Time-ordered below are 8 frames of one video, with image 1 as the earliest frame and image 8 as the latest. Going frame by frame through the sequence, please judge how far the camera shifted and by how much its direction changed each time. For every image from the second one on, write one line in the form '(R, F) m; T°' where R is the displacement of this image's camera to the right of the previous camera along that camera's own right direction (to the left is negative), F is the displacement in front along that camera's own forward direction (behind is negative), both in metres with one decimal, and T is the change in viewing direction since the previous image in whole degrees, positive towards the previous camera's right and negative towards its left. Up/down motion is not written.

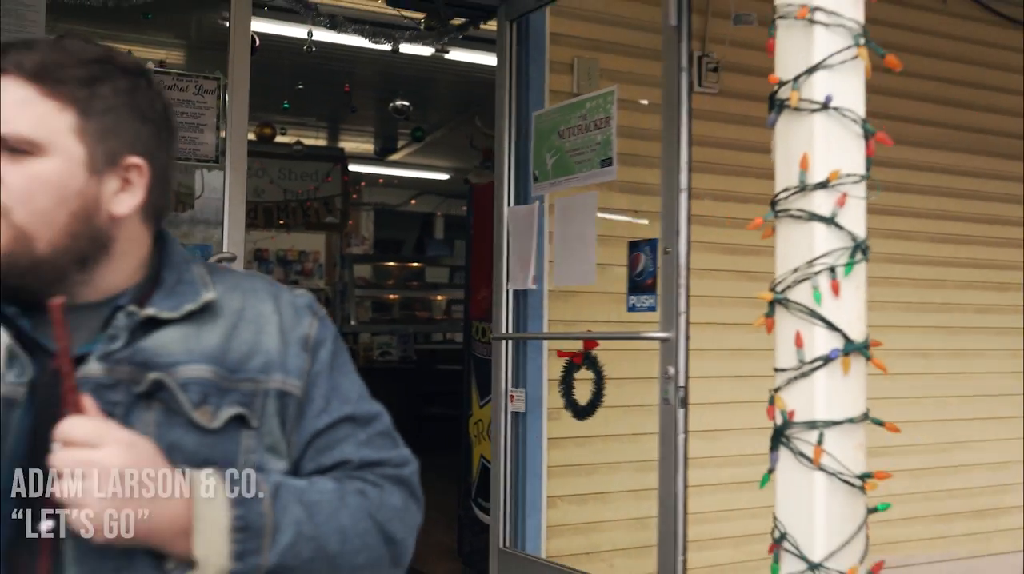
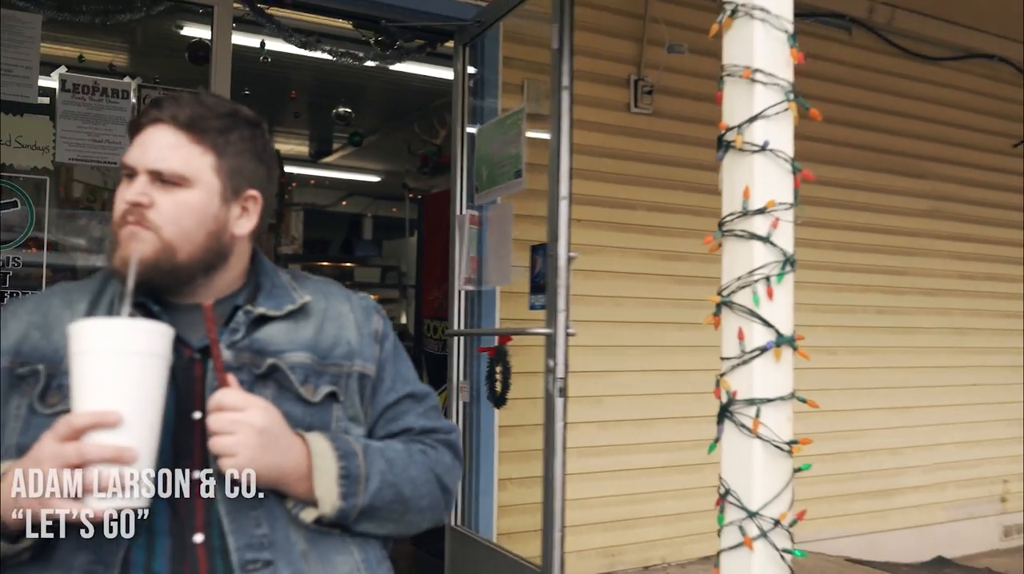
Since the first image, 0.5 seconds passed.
(-0.2, -0.3) m; +5°
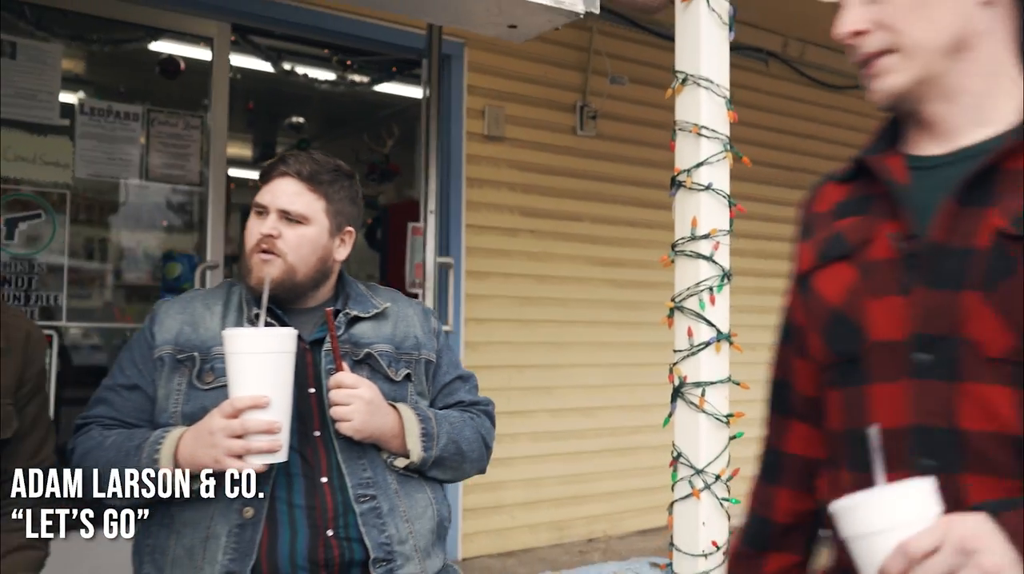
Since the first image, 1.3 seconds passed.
(-0.2, -0.5) m; +5°
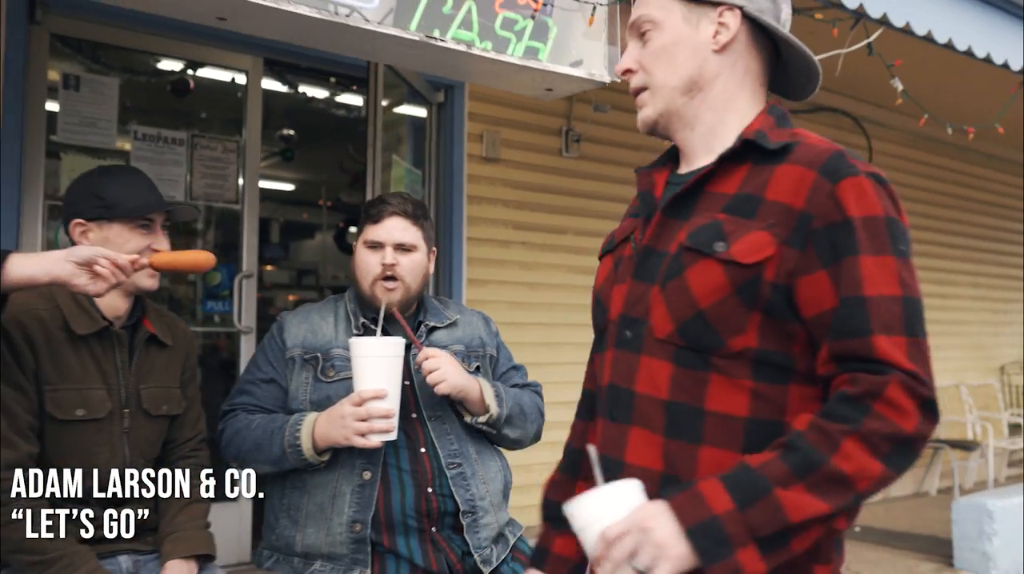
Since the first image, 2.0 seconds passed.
(-0.3, -0.6) m; +3°
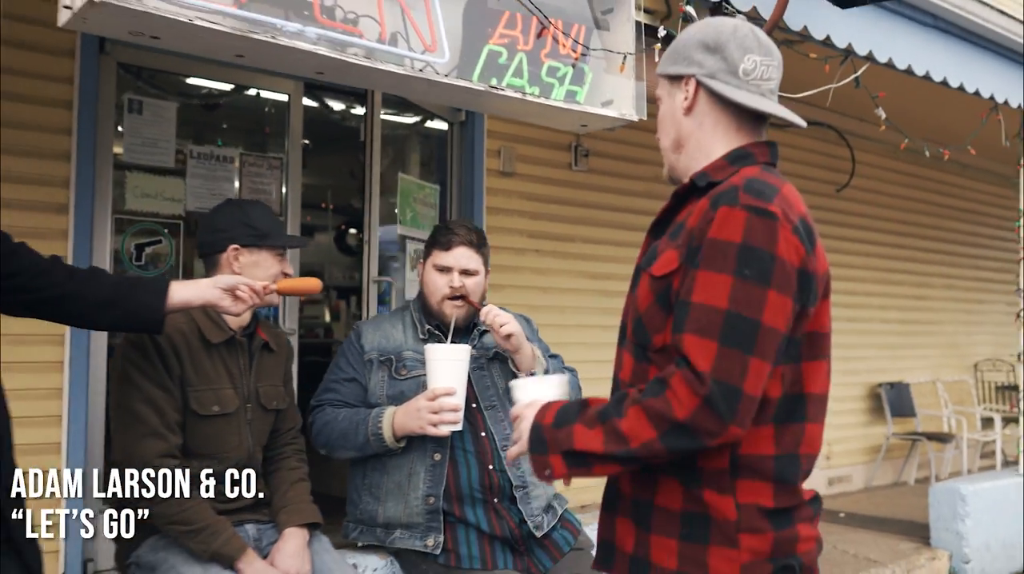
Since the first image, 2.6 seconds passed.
(-0.2, -0.4) m; +1°
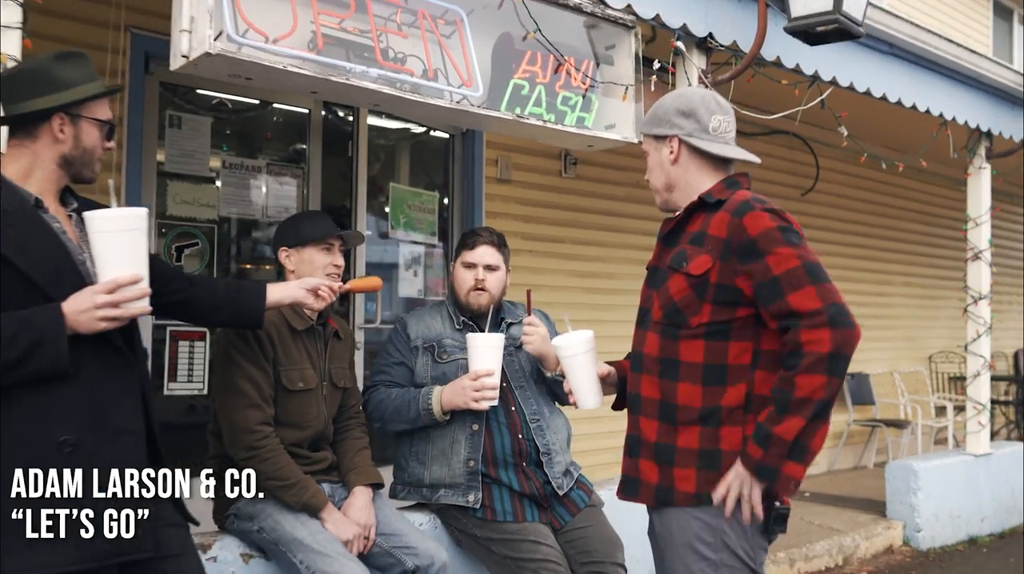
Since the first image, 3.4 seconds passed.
(-0.2, -0.5) m; +2°
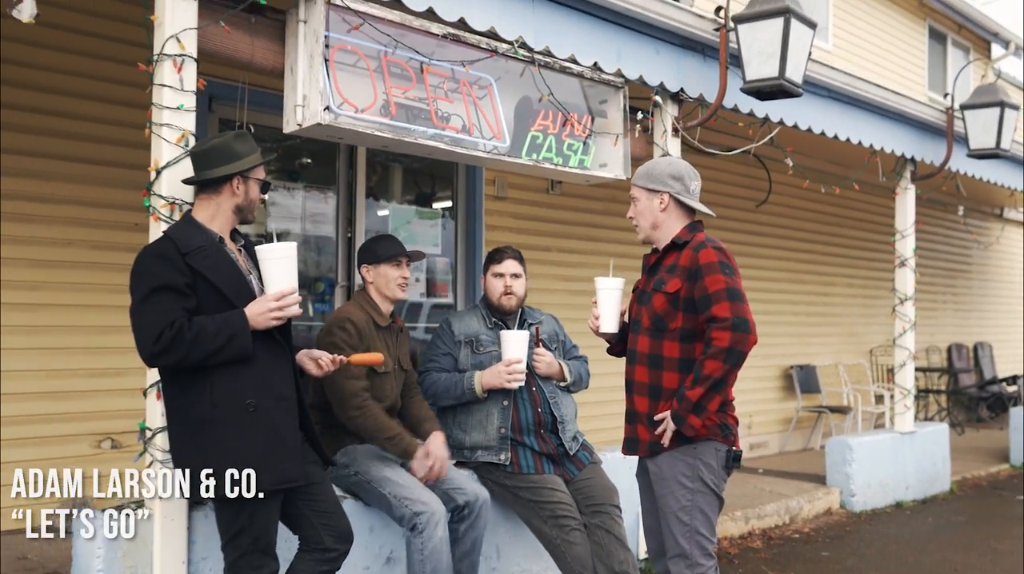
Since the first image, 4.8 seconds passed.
(-0.3, -1.0) m; +2°
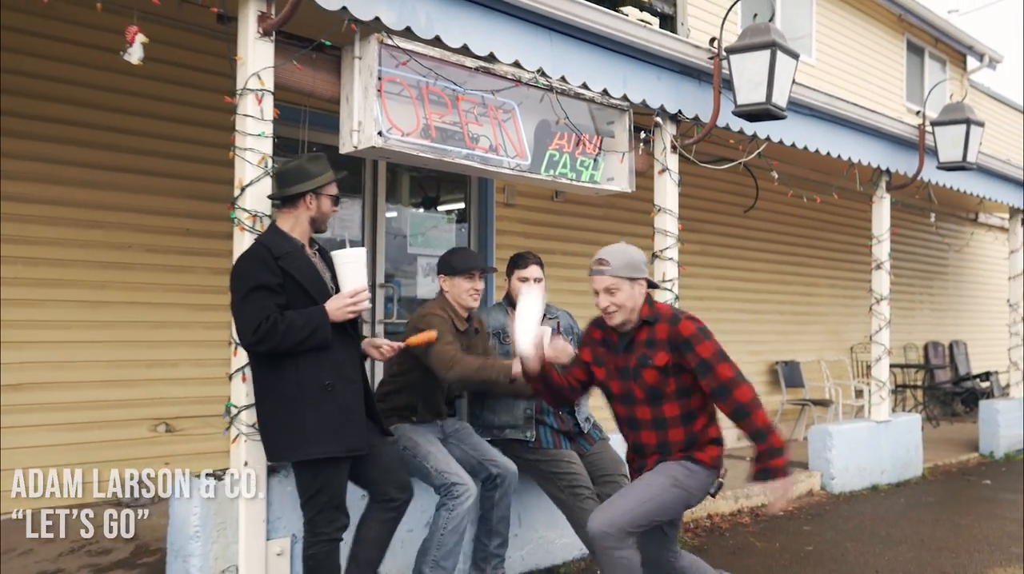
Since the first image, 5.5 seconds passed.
(-0.2, -0.6) m; +1°
